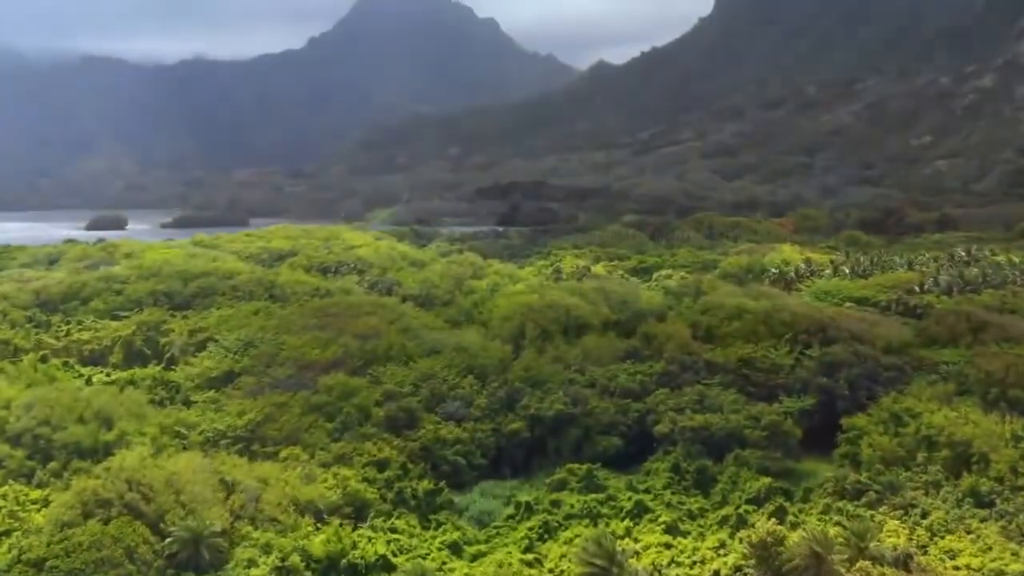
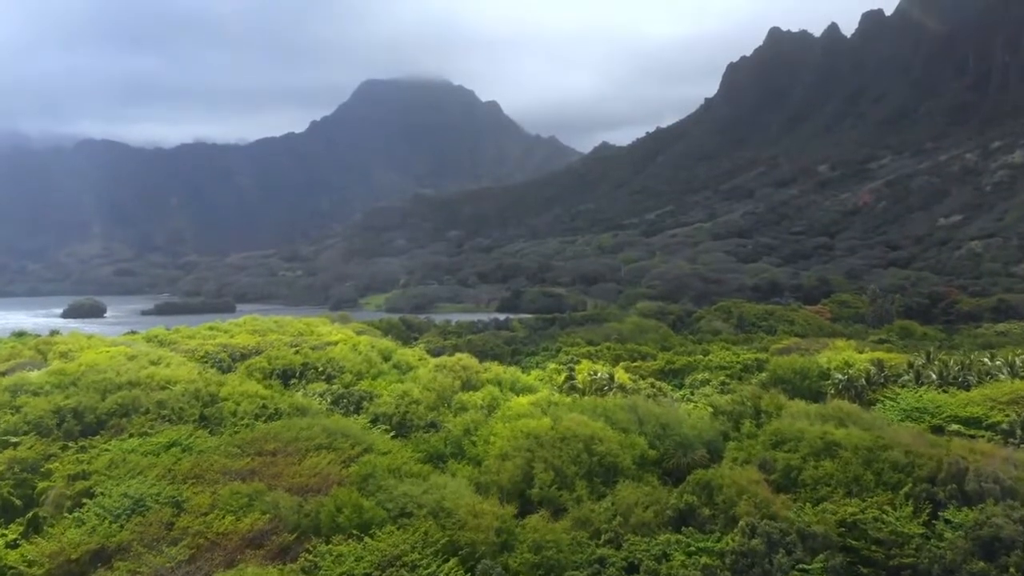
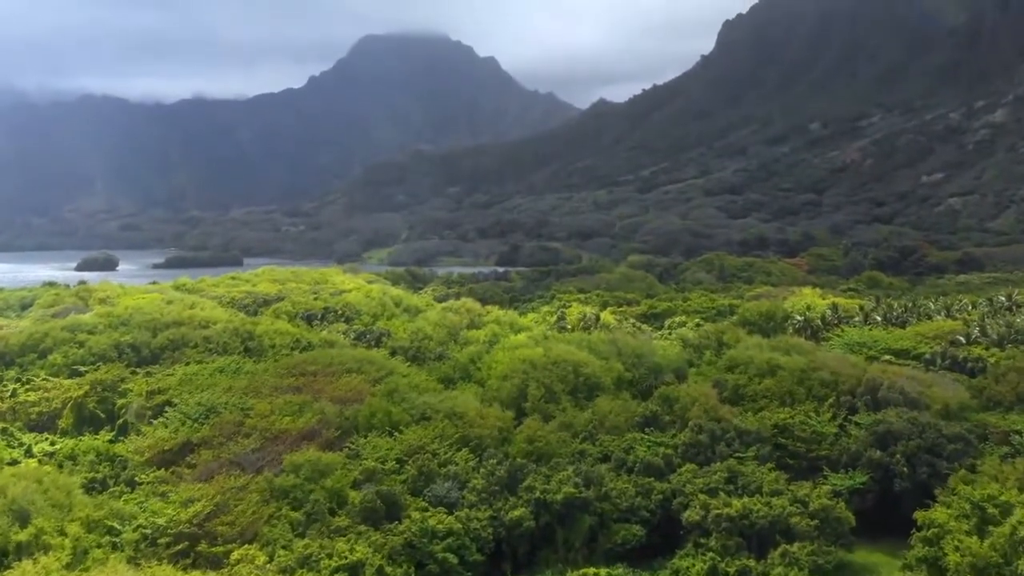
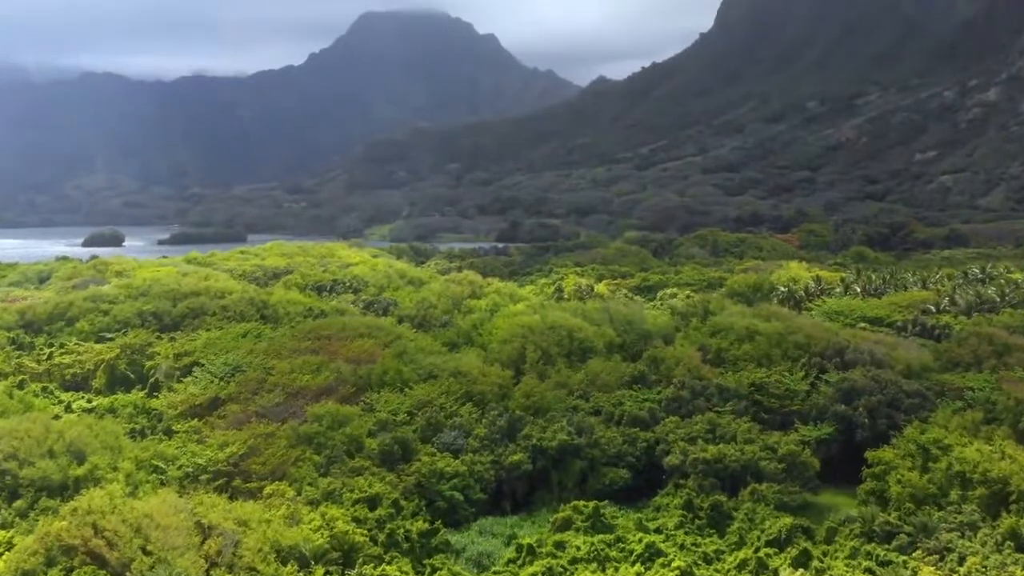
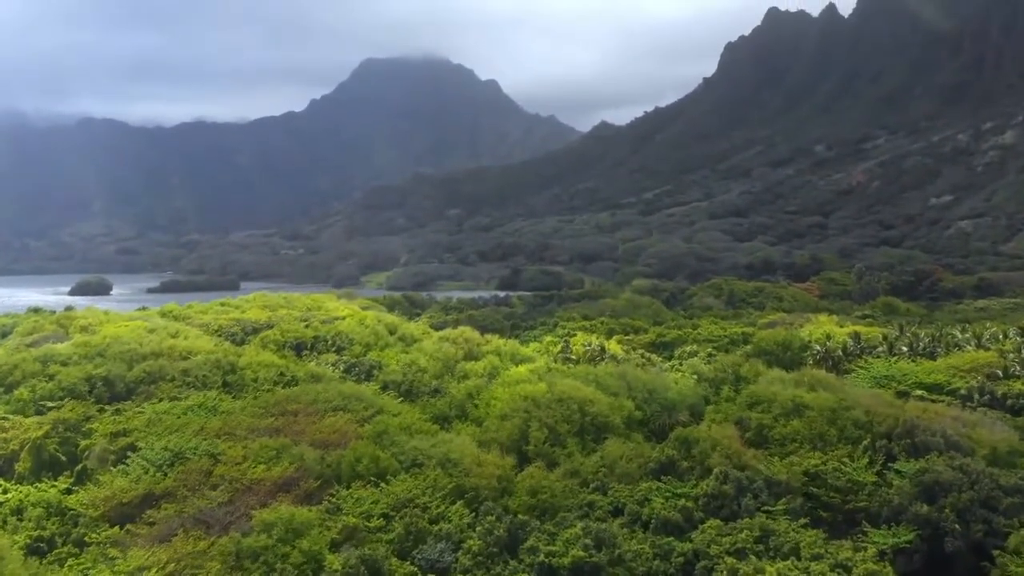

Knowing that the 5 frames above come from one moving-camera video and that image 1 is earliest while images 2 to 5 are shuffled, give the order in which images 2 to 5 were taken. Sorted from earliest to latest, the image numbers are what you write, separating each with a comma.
4, 3, 5, 2
